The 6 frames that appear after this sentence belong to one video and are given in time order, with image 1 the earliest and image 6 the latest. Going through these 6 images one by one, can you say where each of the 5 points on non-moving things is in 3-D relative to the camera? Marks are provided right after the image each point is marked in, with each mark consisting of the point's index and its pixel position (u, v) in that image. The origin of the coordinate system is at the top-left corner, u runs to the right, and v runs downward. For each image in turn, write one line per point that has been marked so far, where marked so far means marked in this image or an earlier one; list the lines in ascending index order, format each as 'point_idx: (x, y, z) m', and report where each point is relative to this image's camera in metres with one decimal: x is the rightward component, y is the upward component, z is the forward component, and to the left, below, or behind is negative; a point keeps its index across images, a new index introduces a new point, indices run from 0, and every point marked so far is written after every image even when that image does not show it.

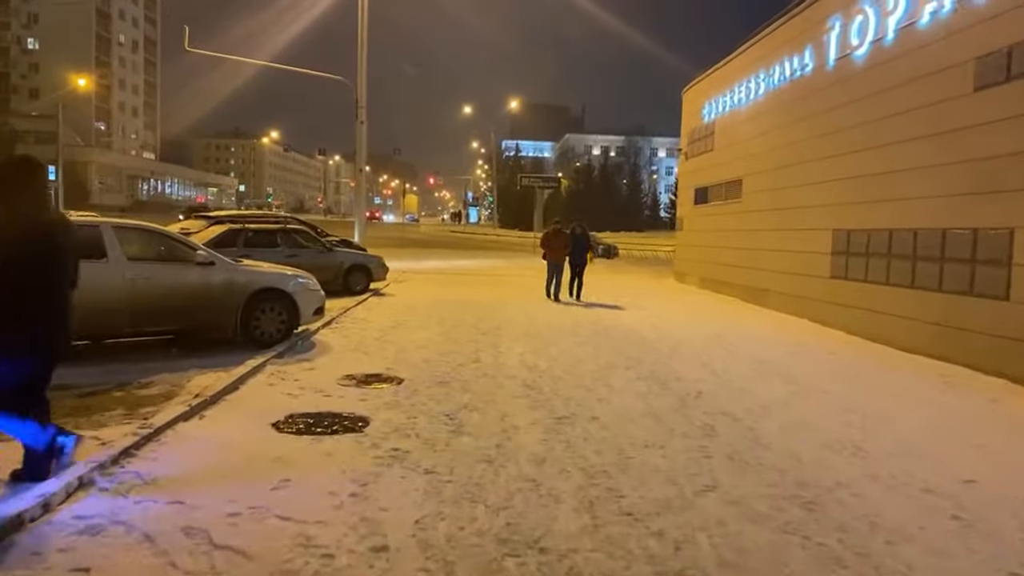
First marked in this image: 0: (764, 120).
0: (+6.8, +4.6, +19.7) m
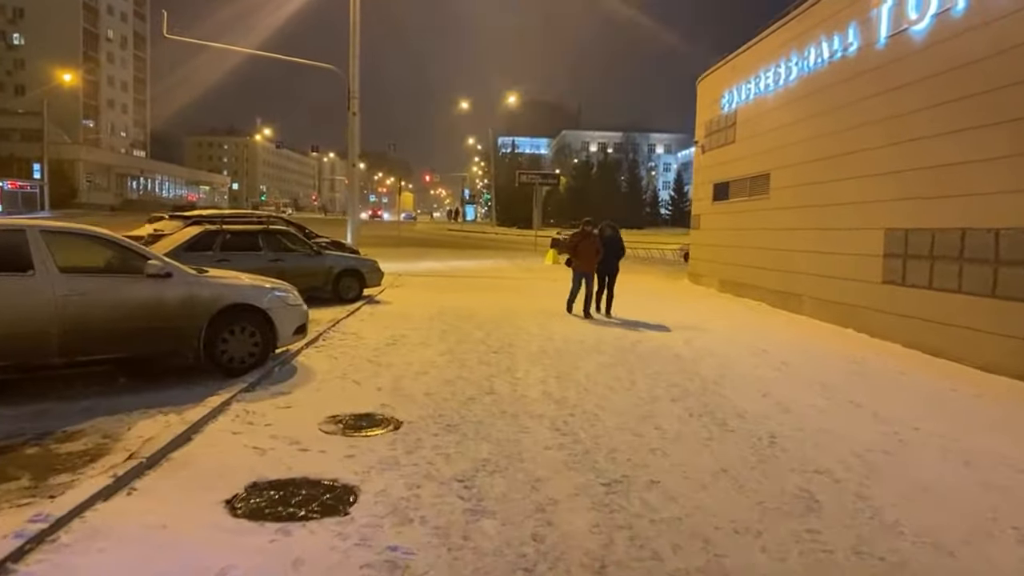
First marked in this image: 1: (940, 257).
0: (+7.0, +4.5, +17.9) m
1: (+7.1, +0.5, +12.1) m
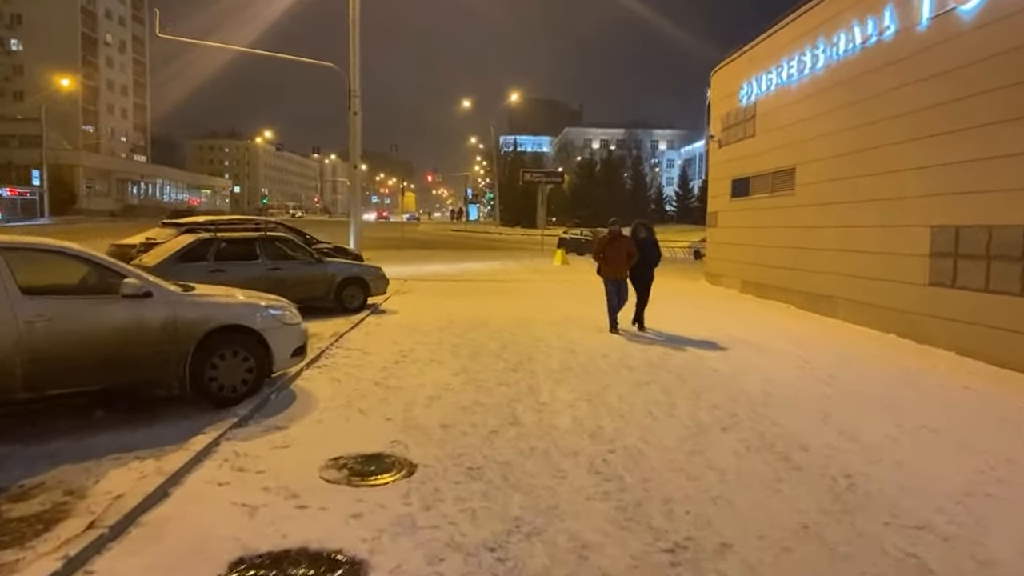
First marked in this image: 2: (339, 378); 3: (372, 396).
0: (+7.2, +4.4, +16.9) m
1: (+7.4, +0.5, +11.0) m
2: (-2.2, -1.2, +9.3) m
3: (-1.6, -1.3, +8.5) m
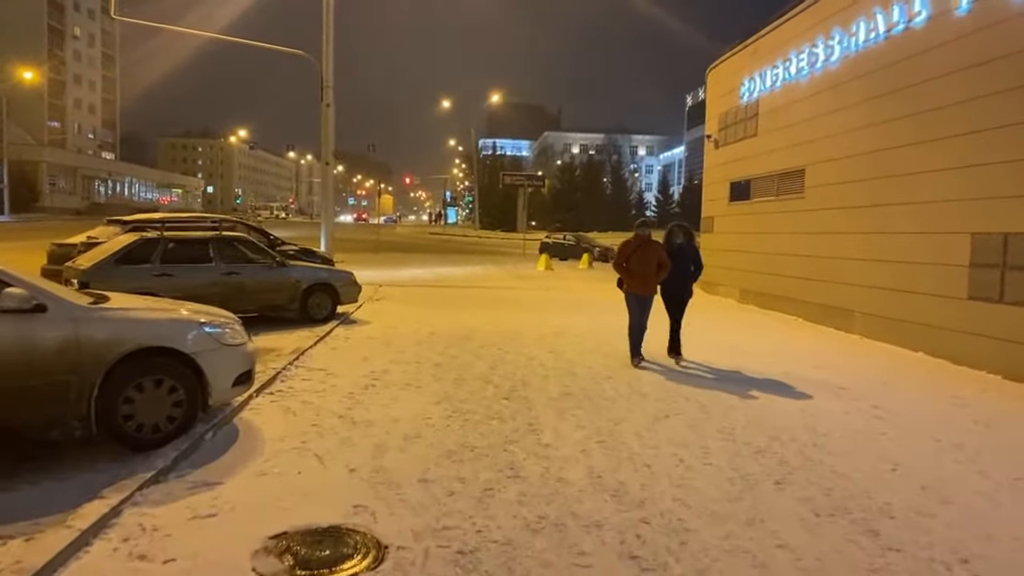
0: (+7.0, +4.2, +15.6) m
1: (+7.3, +0.3, +9.7) m
2: (-2.3, -1.3, +7.6) m
3: (-1.7, -1.4, +6.8) m
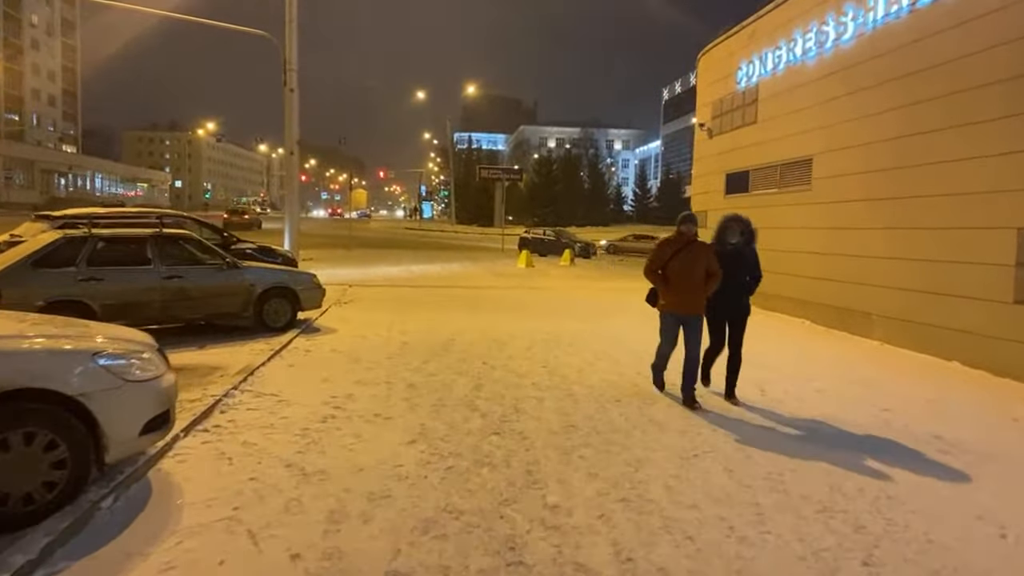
0: (+6.6, +4.2, +14.3) m
1: (+7.1, +0.2, +8.4) m
2: (-2.4, -1.4, +6.0) m
3: (-1.7, -1.5, +5.3) m
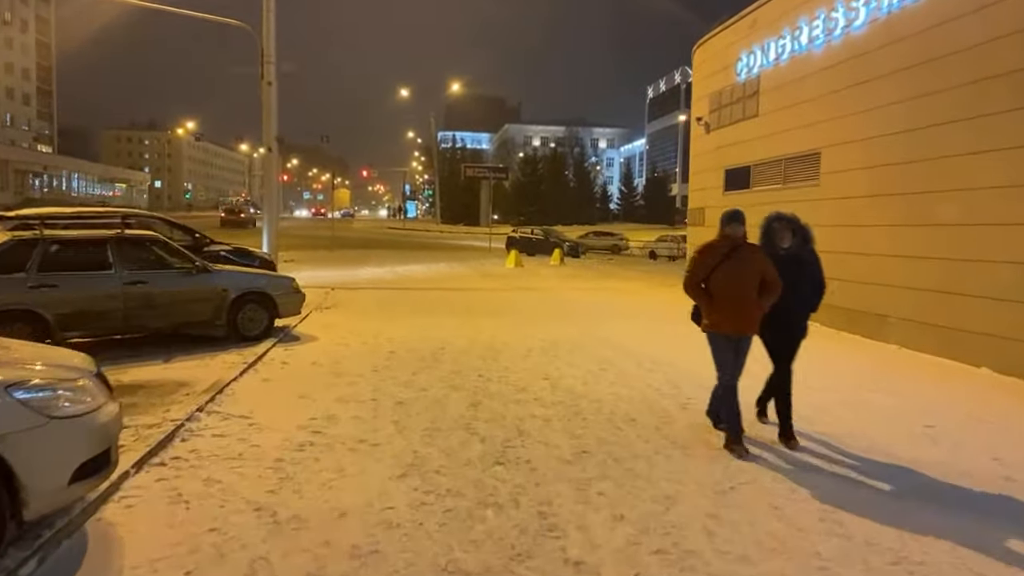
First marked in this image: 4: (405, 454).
0: (+6.5, +4.2, +13.5) m
1: (+7.1, +0.2, +7.7) m
2: (-2.3, -1.5, +5.1) m
3: (-1.6, -1.6, +4.4) m
4: (-0.9, -1.4, +6.1) m
